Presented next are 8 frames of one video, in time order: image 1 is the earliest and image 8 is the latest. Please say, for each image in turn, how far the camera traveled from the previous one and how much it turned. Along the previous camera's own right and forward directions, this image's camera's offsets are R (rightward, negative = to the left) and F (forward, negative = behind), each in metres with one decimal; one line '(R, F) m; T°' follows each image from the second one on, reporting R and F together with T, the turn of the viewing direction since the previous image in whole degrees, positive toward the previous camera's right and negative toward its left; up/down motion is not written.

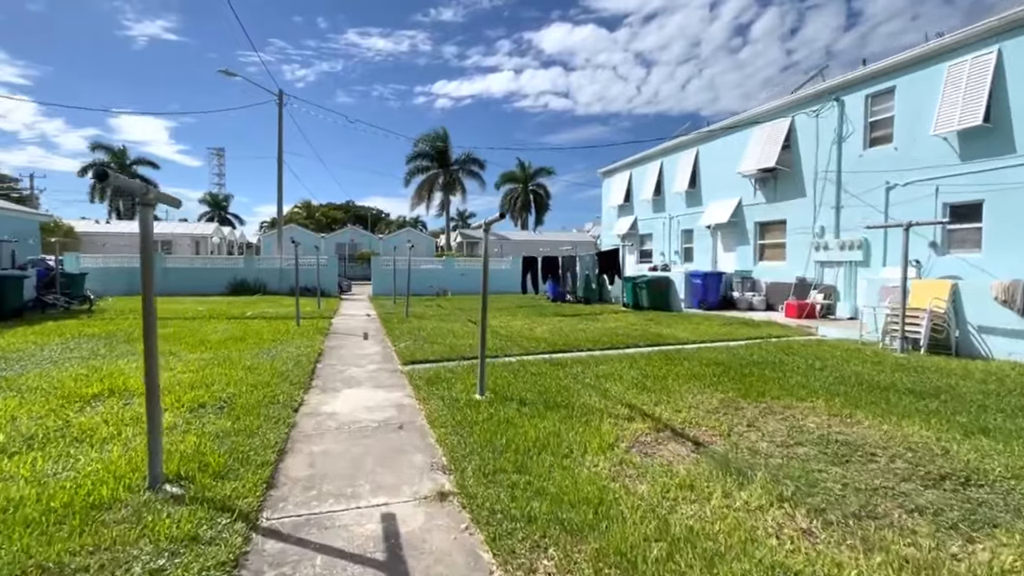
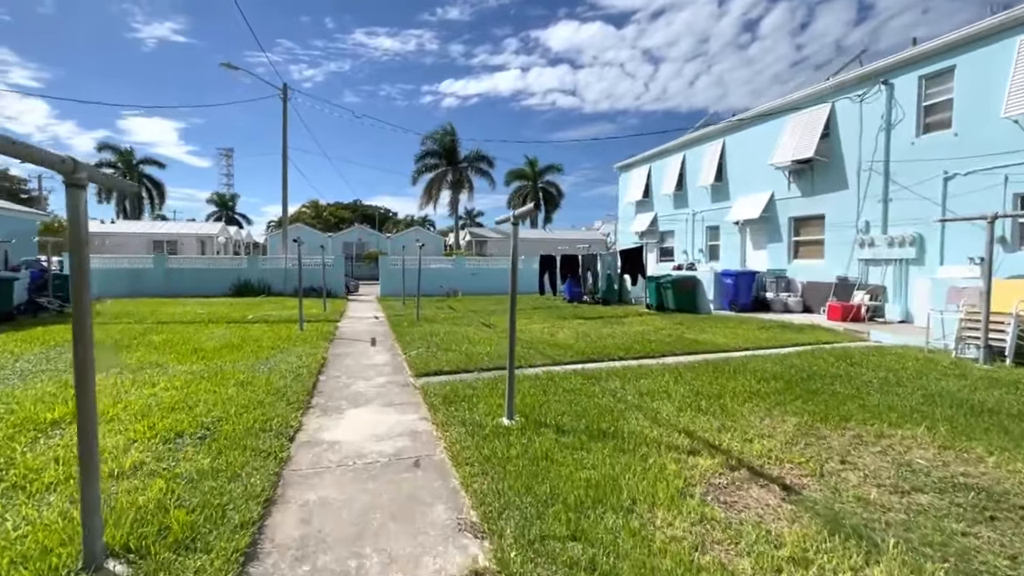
(-0.2, +0.9) m; -1°
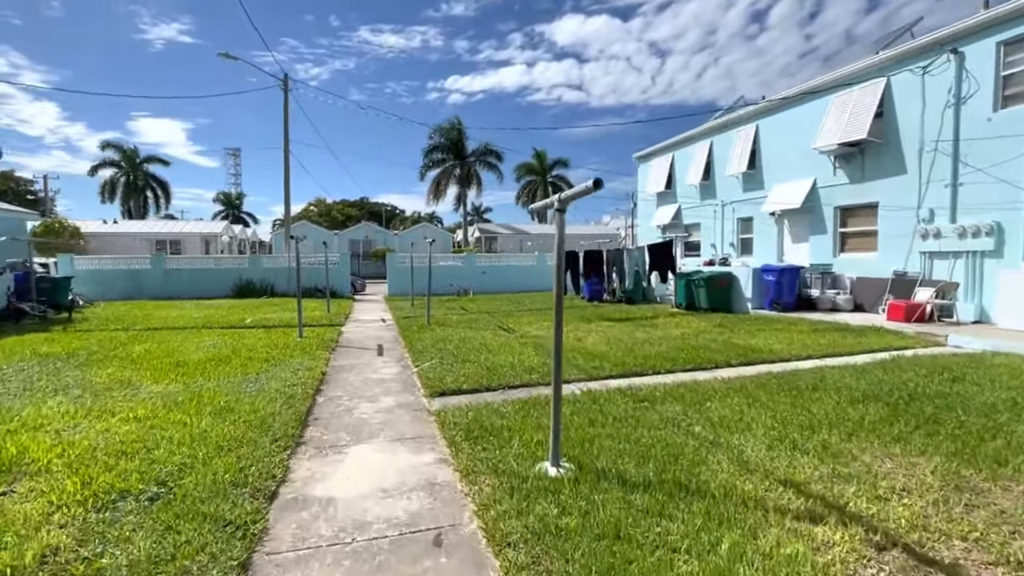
(-0.3, +1.1) m; -1°
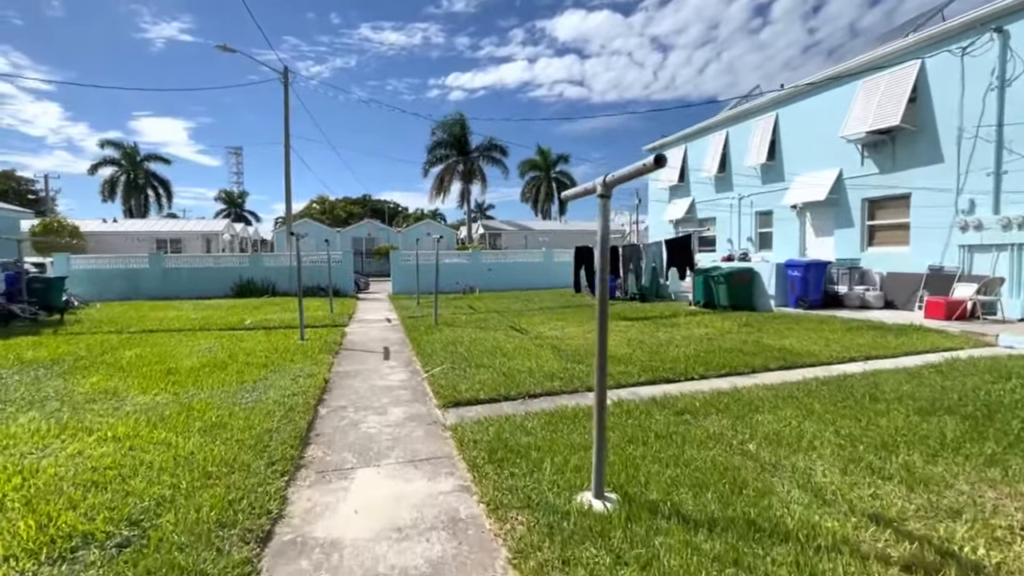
(-0.2, +0.6) m; 0°
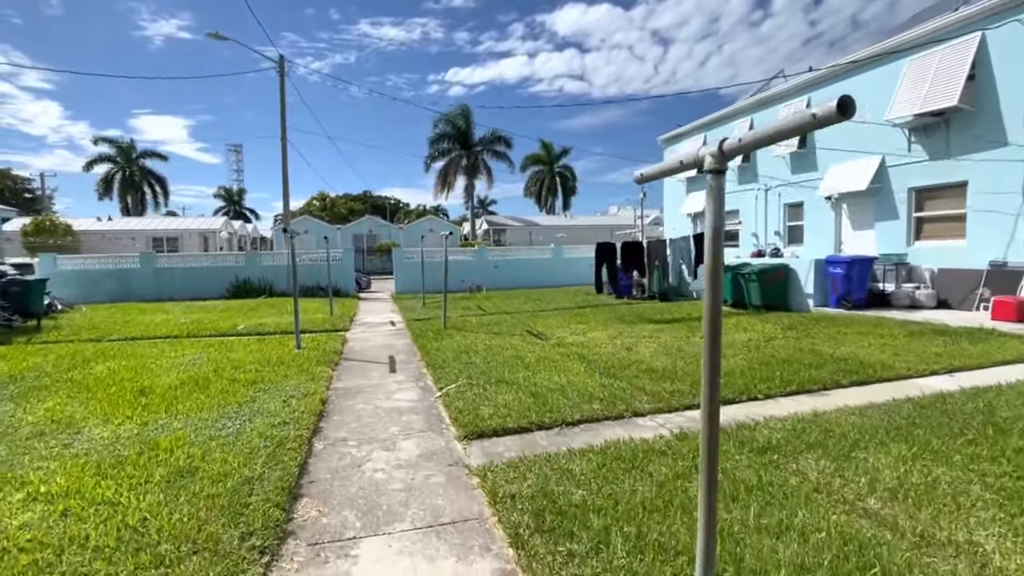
(-0.3, +0.9) m; 0°
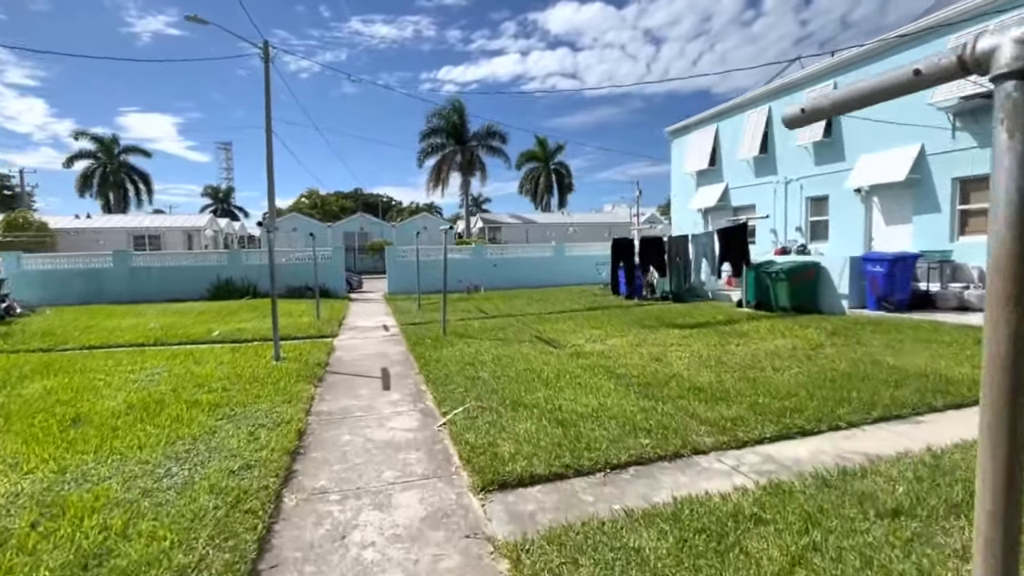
(-0.3, +1.0) m; +1°
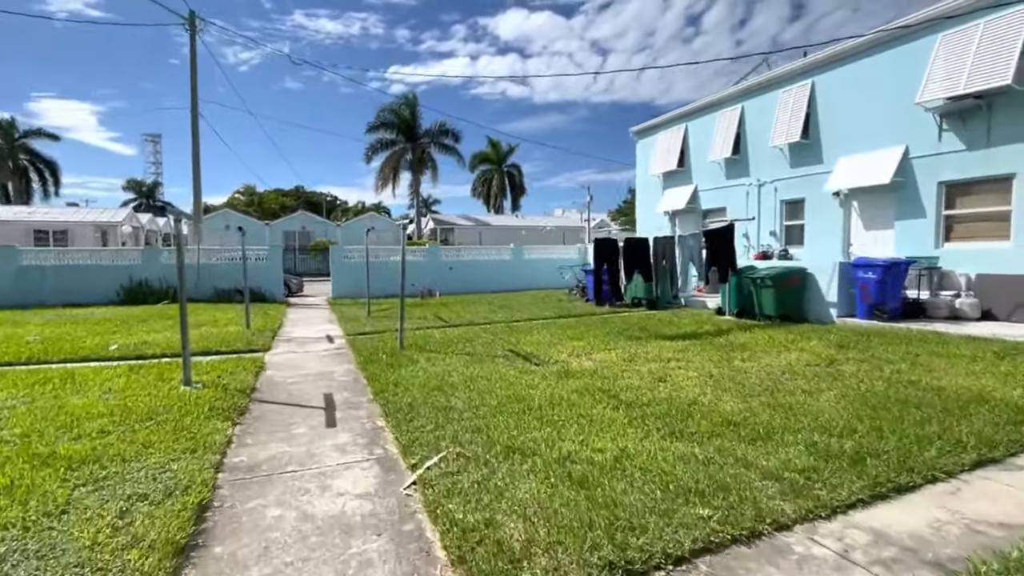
(-0.3, +1.2) m; +6°
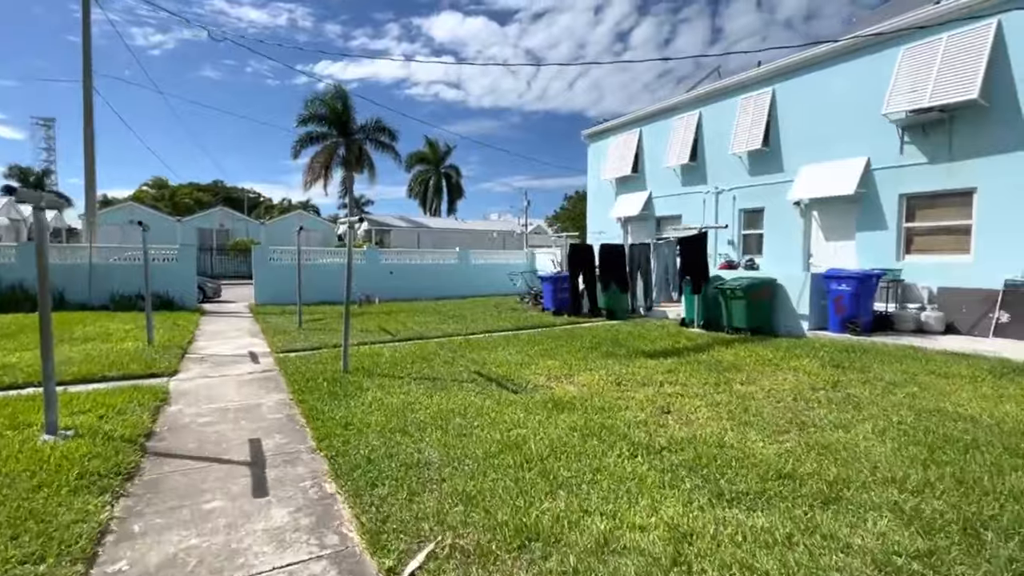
(-0.4, +1.0) m; +8°
